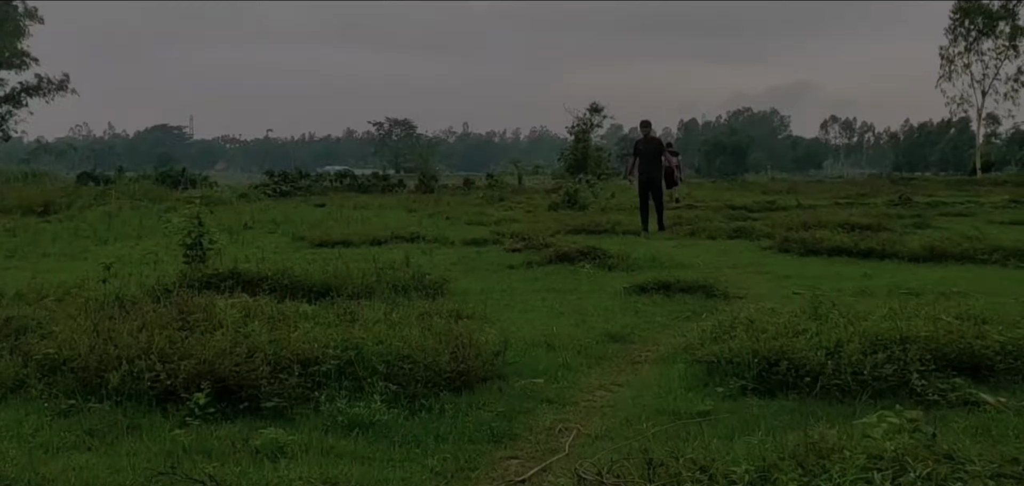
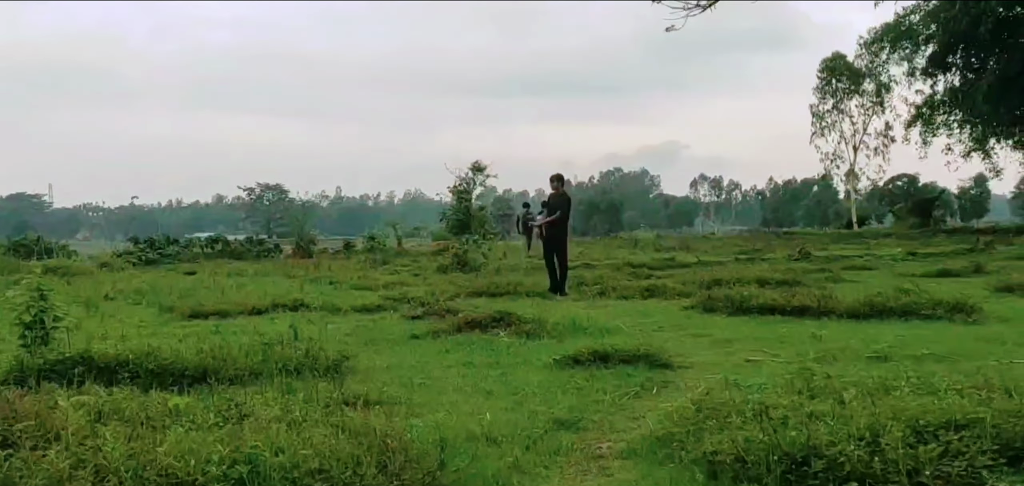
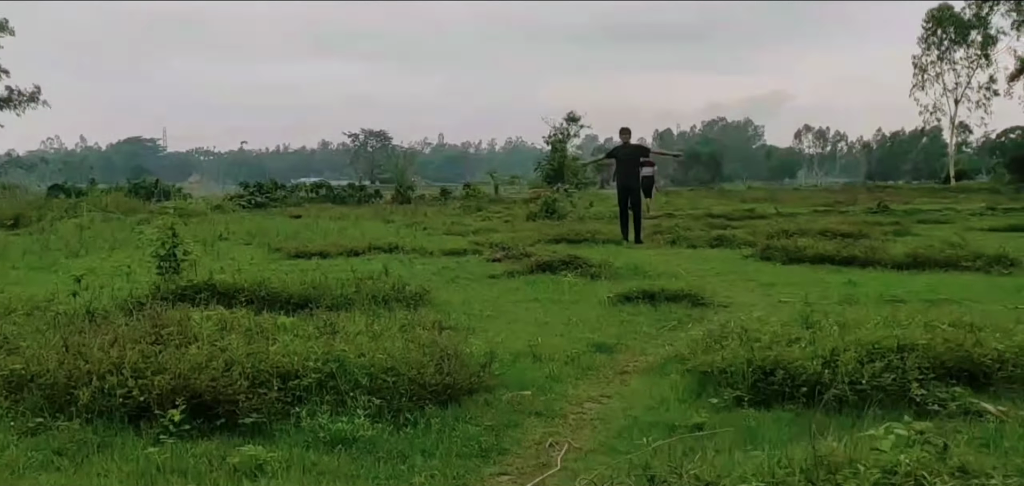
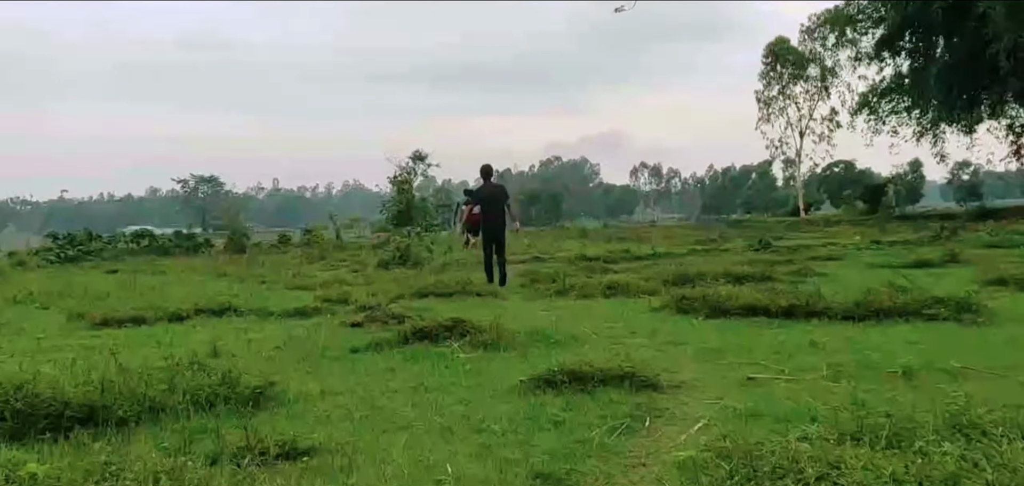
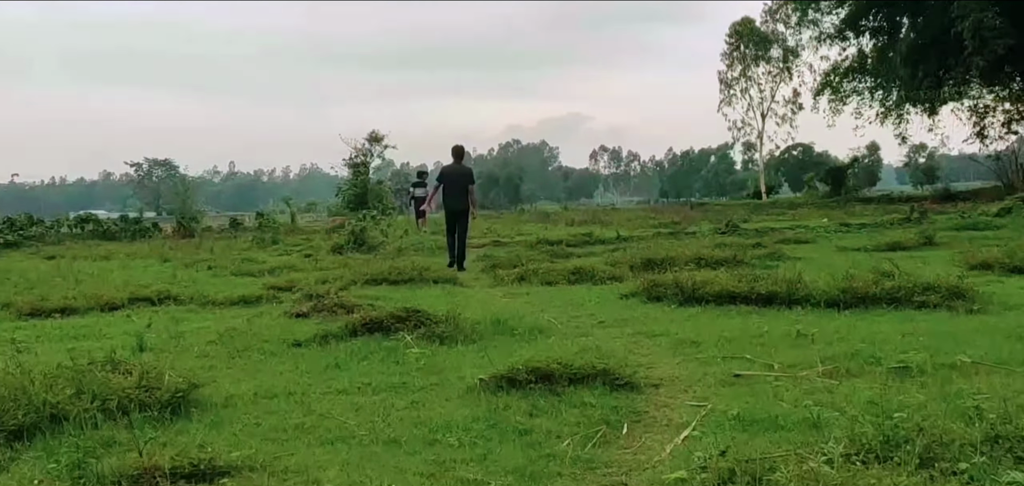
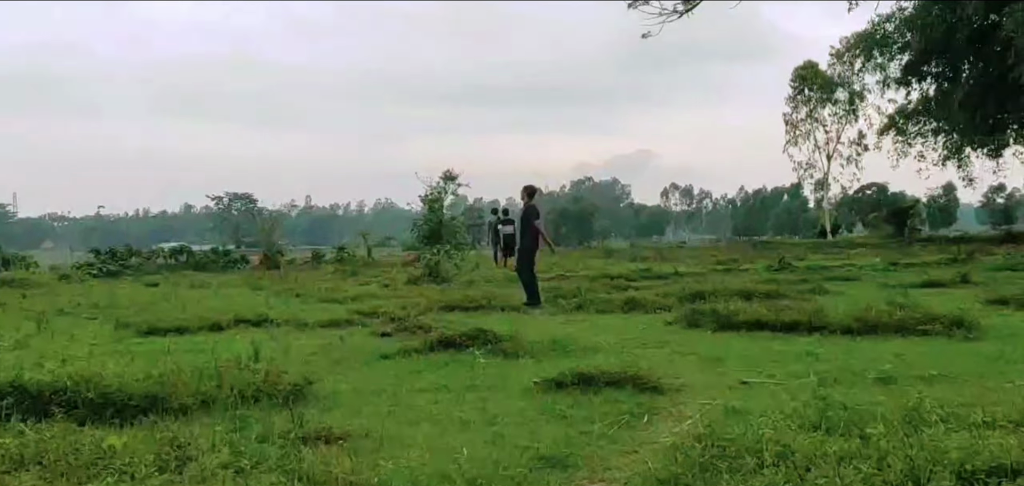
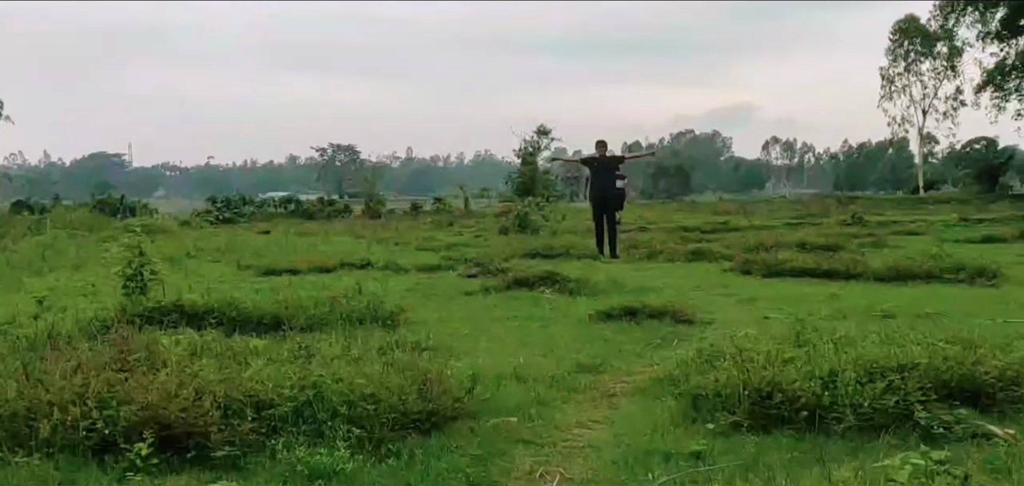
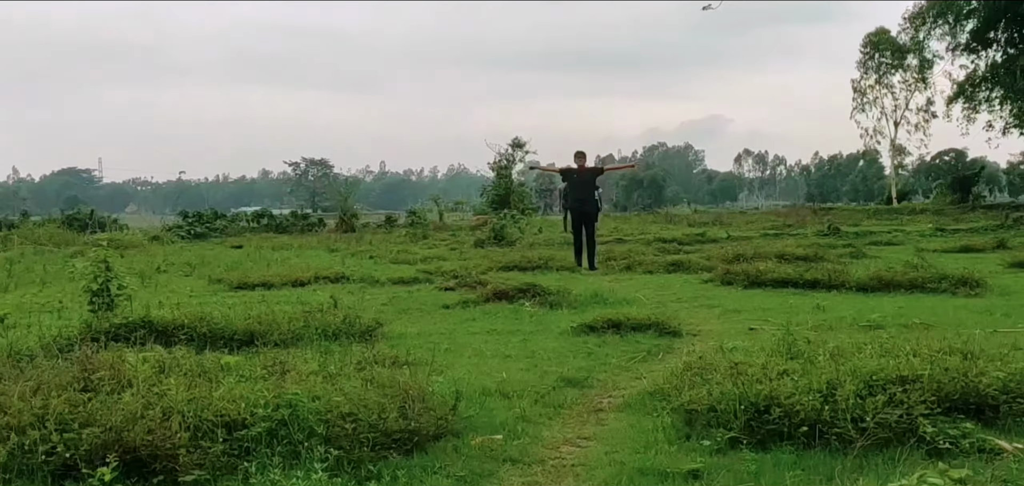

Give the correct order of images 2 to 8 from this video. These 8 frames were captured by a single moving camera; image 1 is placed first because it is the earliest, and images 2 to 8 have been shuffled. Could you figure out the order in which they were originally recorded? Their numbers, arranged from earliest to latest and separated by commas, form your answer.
3, 7, 8, 2, 6, 4, 5
